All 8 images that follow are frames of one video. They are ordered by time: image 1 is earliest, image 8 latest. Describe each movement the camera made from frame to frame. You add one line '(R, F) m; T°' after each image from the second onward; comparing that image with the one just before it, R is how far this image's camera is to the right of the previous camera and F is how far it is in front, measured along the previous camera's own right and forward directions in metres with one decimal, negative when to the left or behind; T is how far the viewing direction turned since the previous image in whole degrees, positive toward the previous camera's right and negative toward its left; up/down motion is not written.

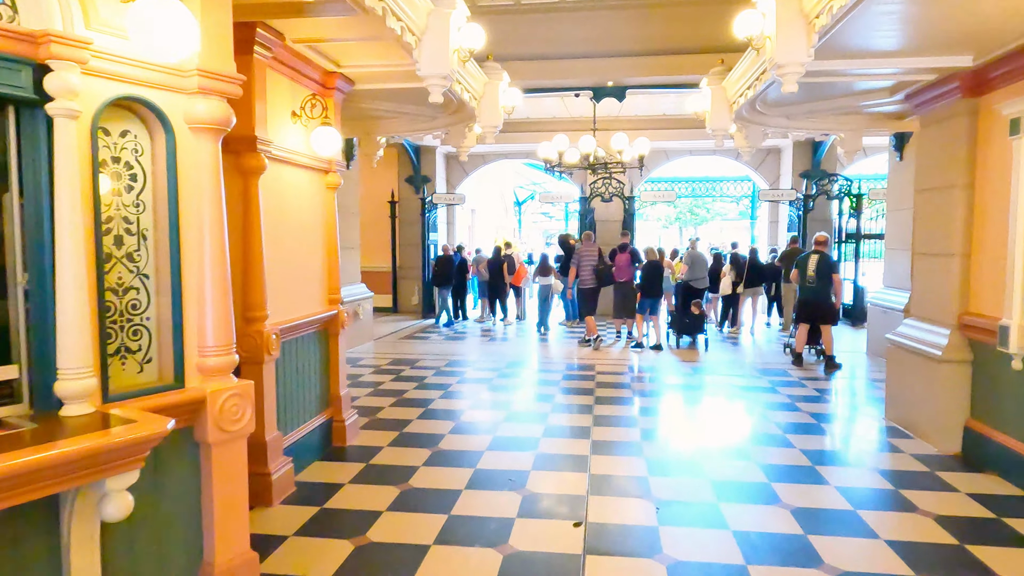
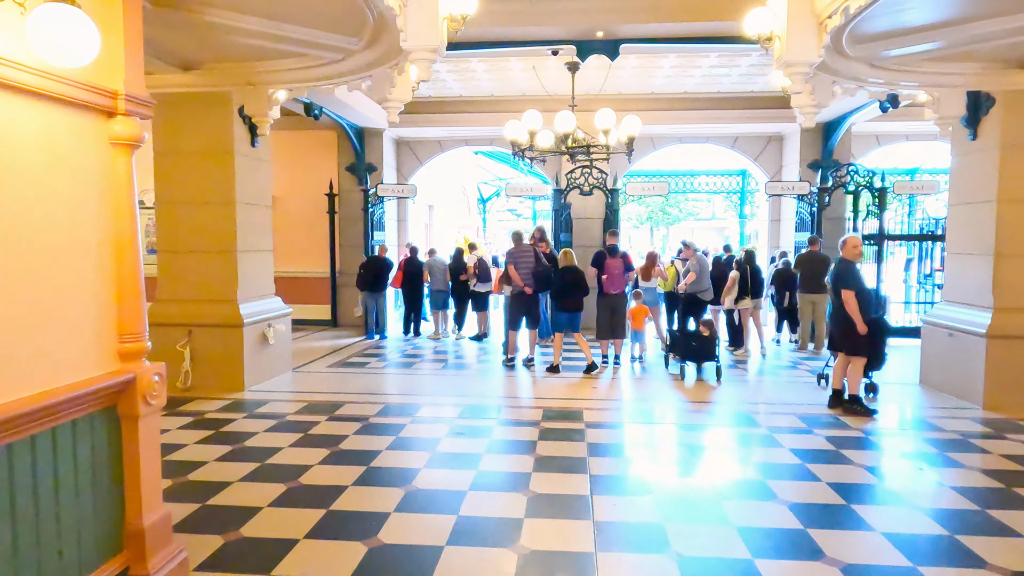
(+0.1, +1.8) m; +3°
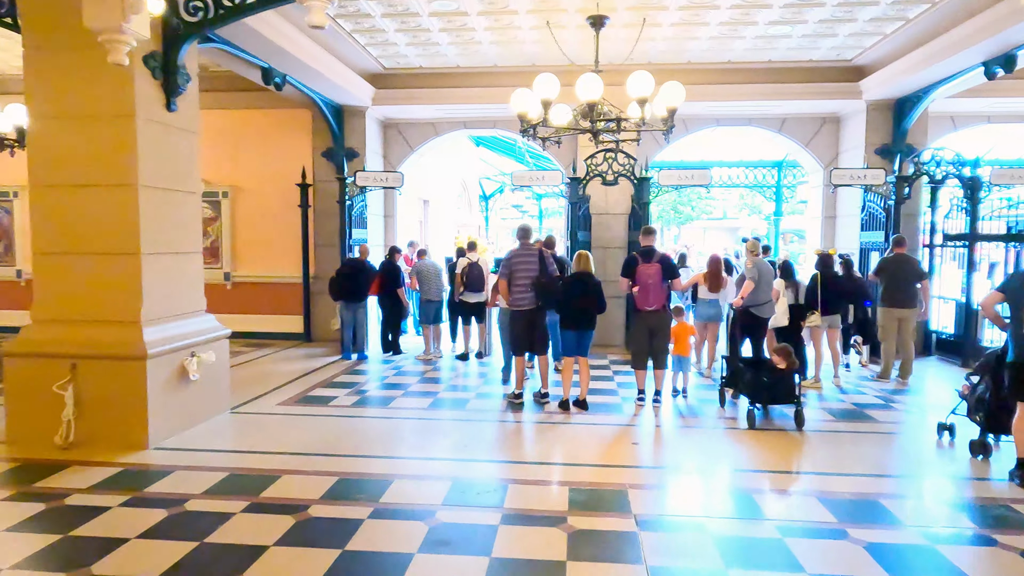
(0.0, +1.6) m; 0°
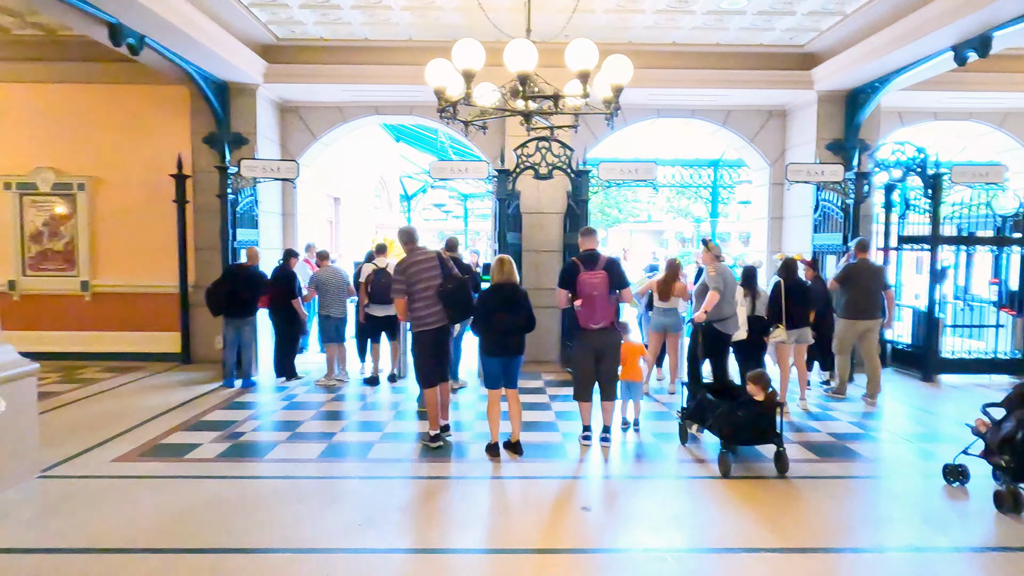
(+0.1, +1.0) m; +6°
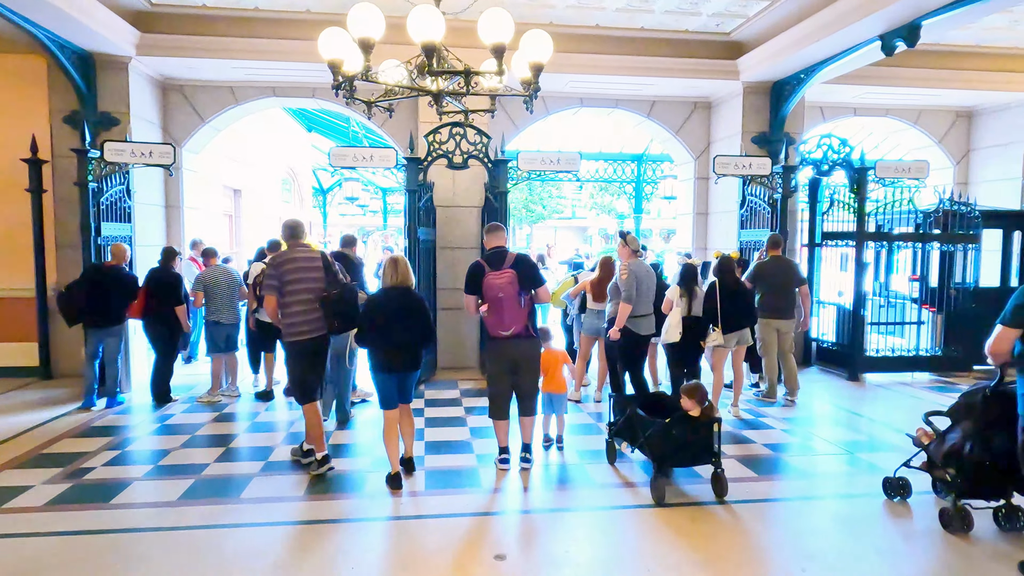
(+0.1, +0.5) m; +6°
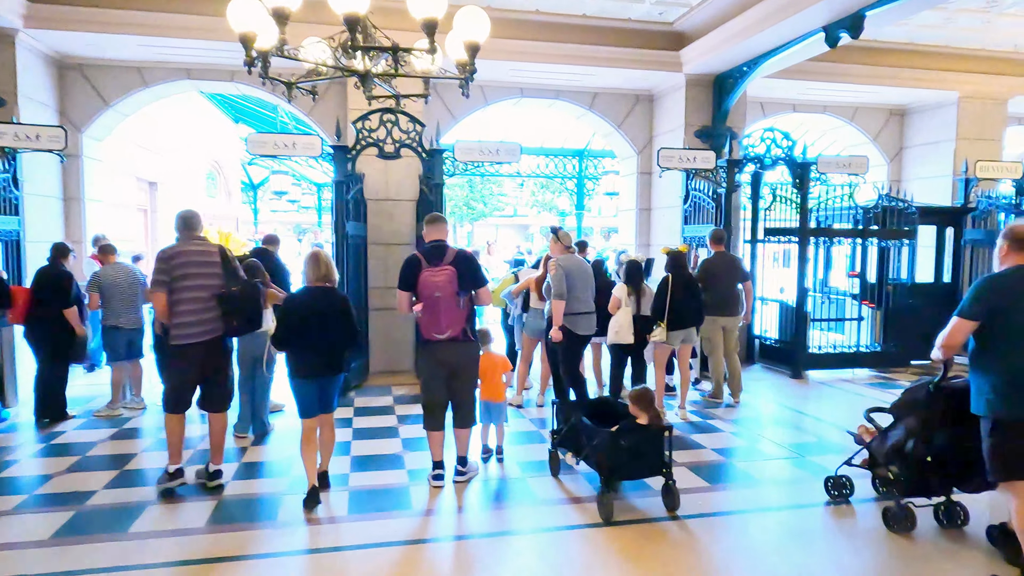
(0.0, +0.3) m; +5°
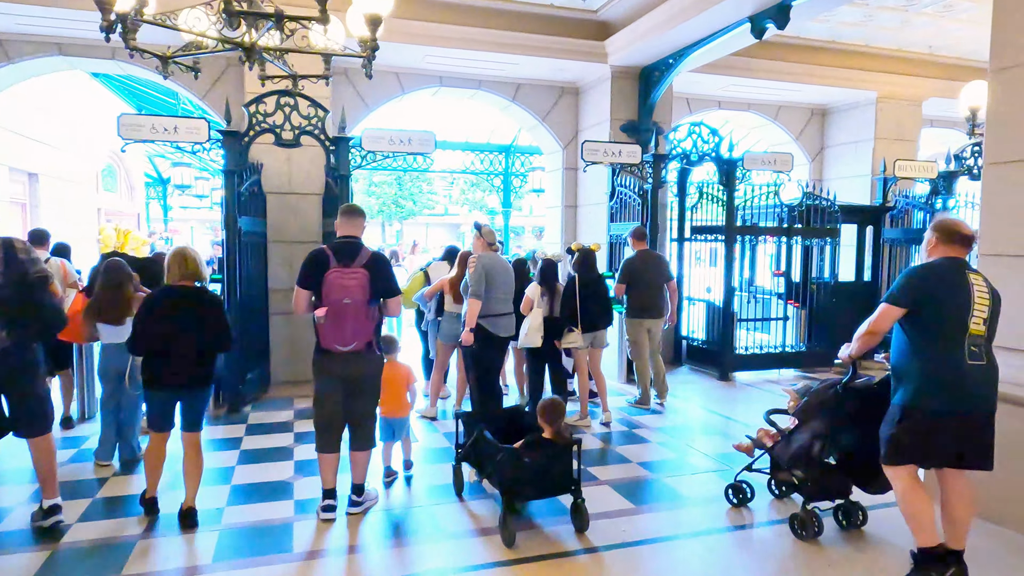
(+0.1, +0.4) m; +6°
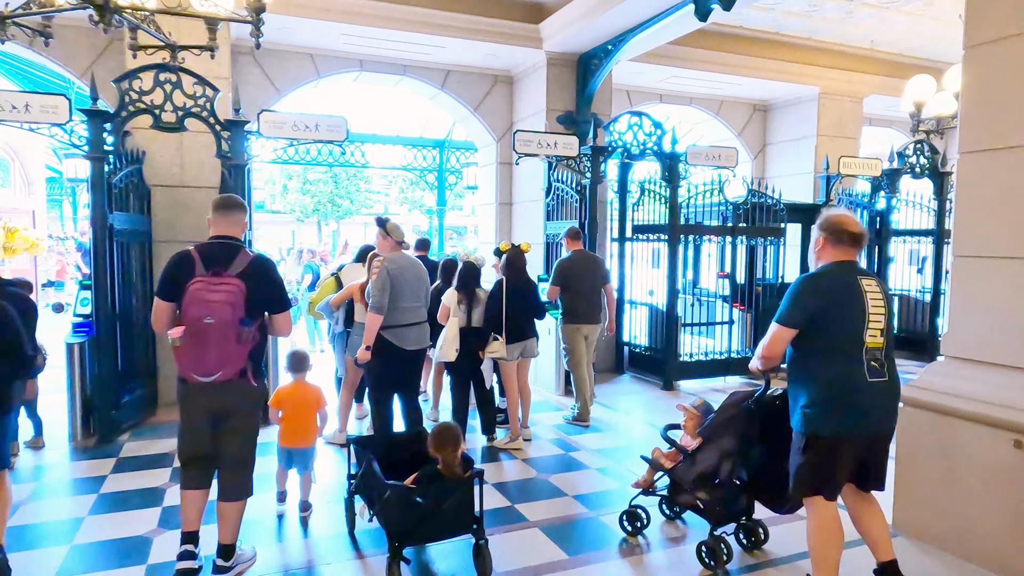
(+0.1, +0.5) m; +5°
